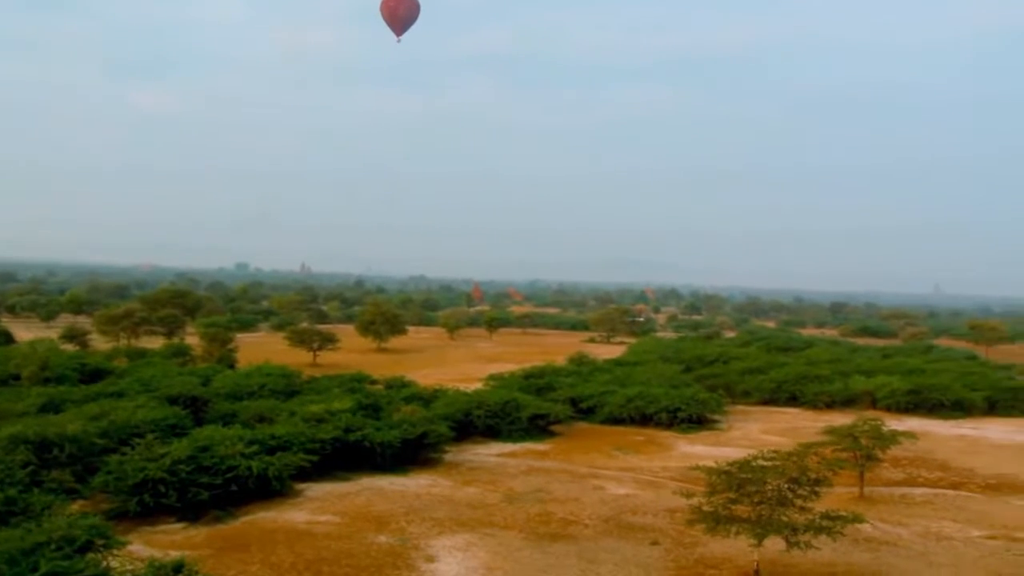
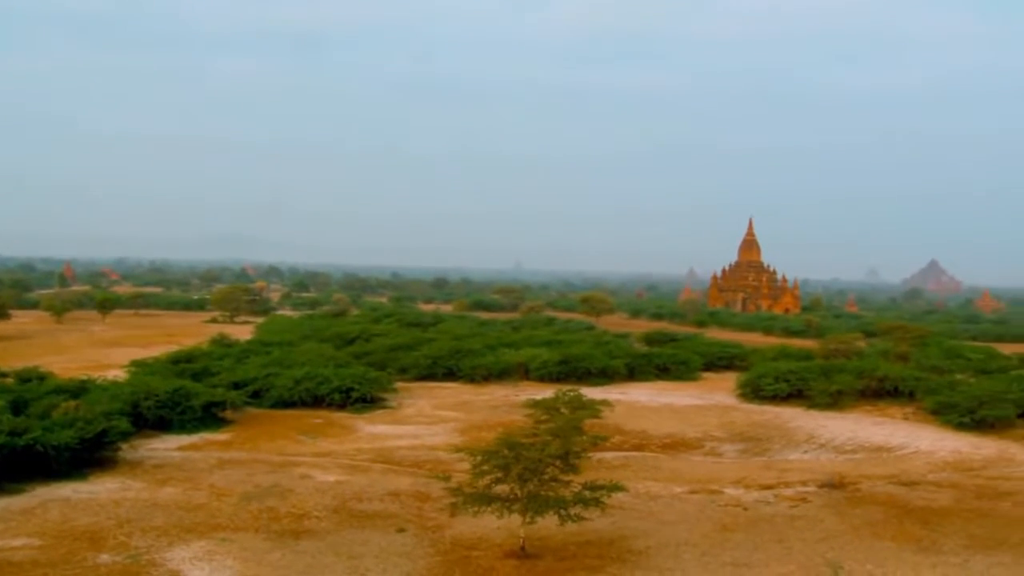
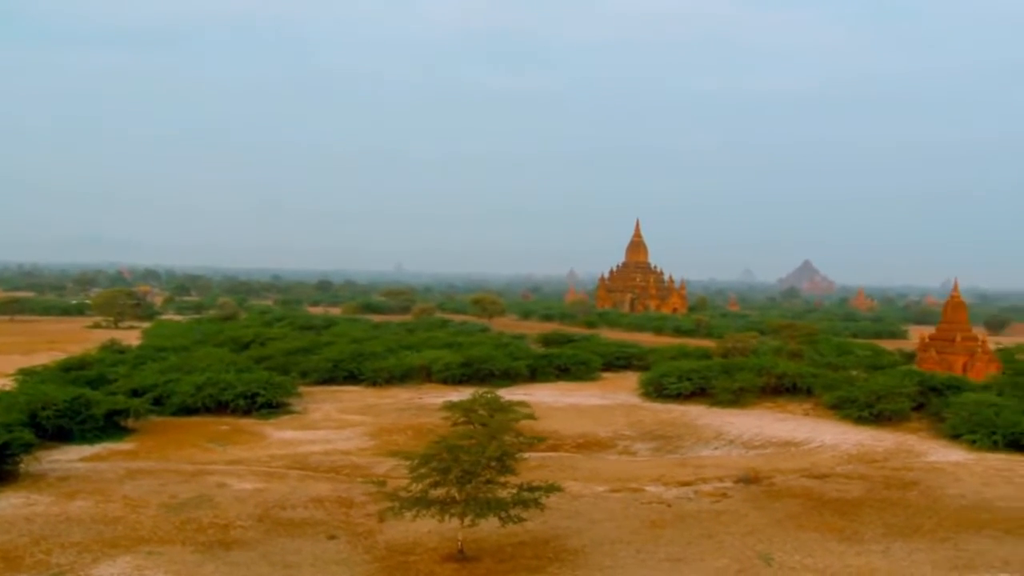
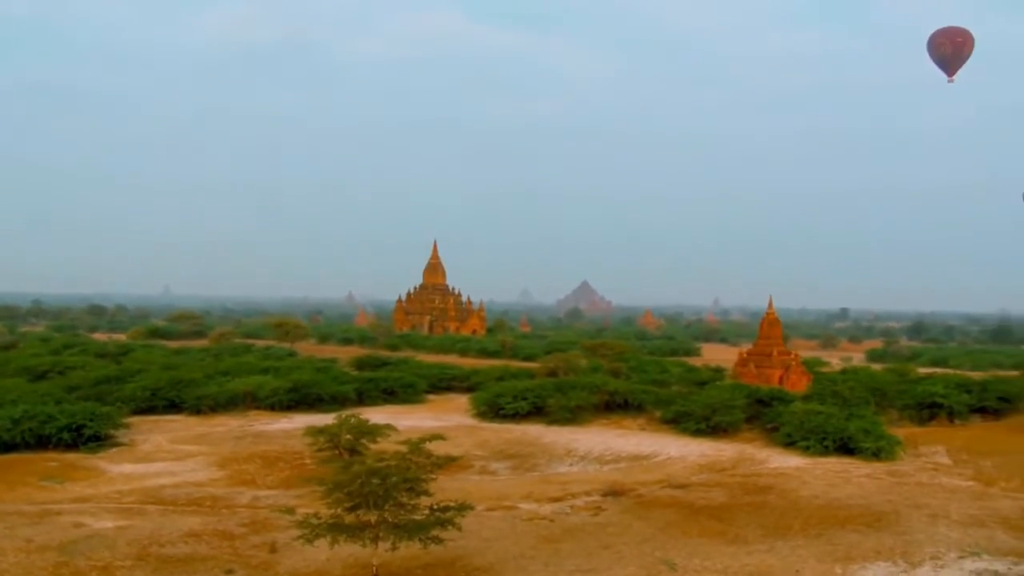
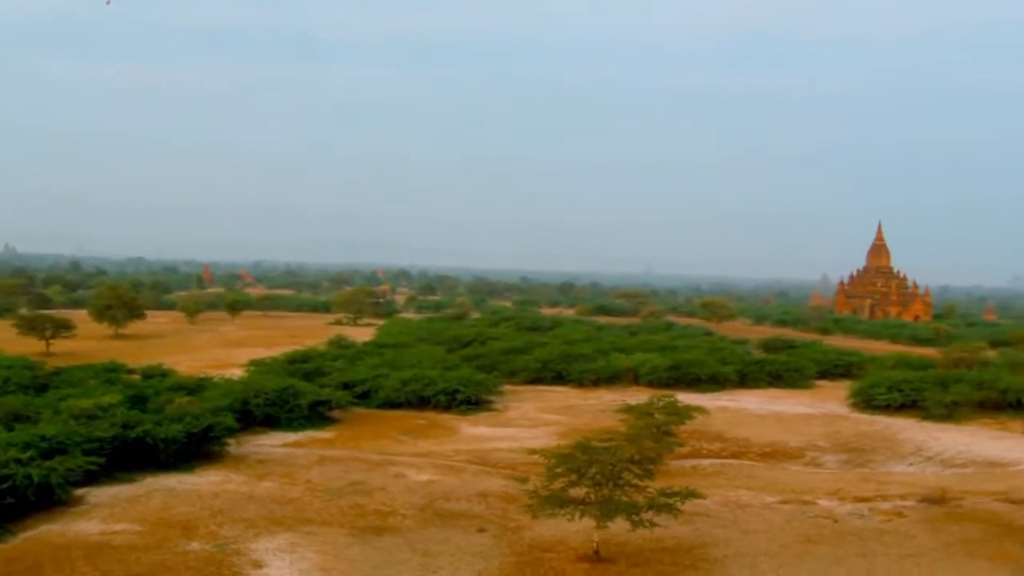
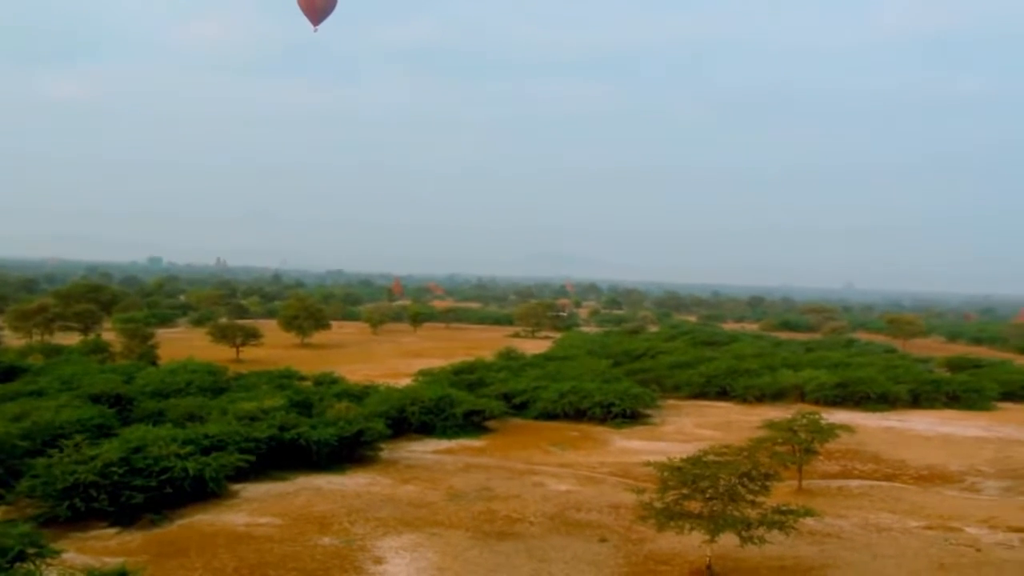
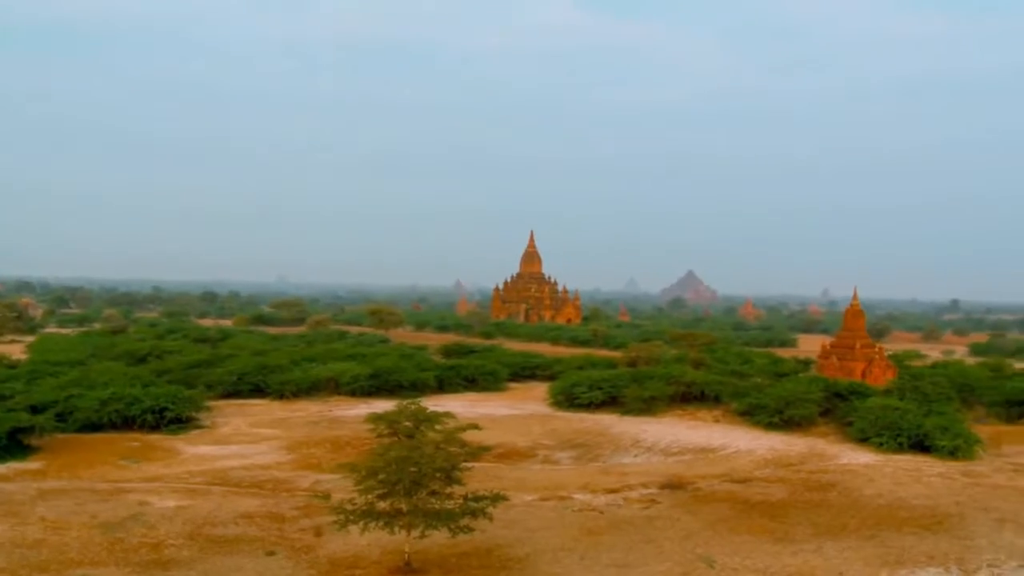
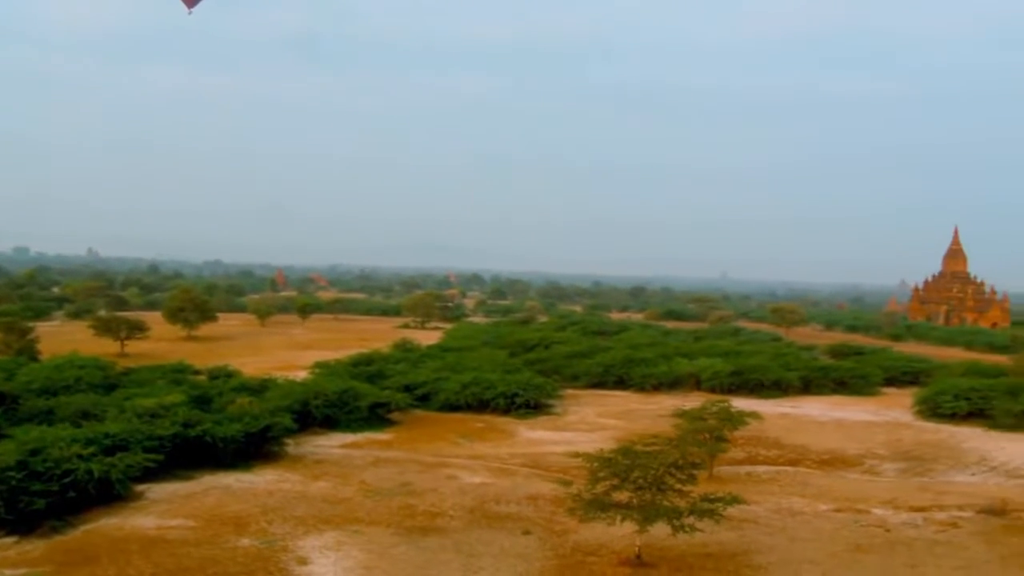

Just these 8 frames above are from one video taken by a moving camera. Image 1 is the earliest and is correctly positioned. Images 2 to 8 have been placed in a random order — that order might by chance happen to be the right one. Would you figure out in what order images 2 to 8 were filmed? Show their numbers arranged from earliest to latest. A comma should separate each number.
6, 8, 5, 2, 3, 7, 4
